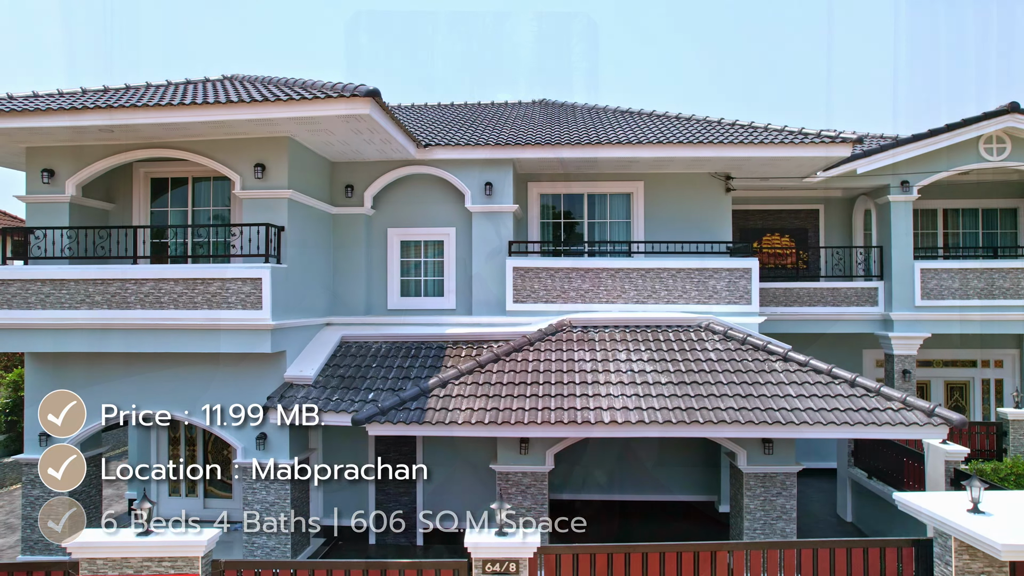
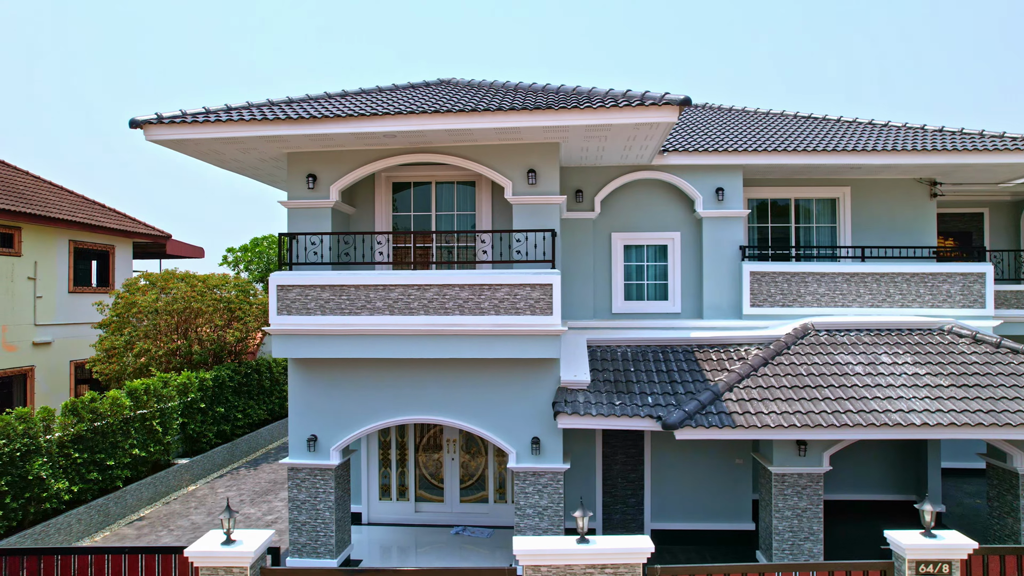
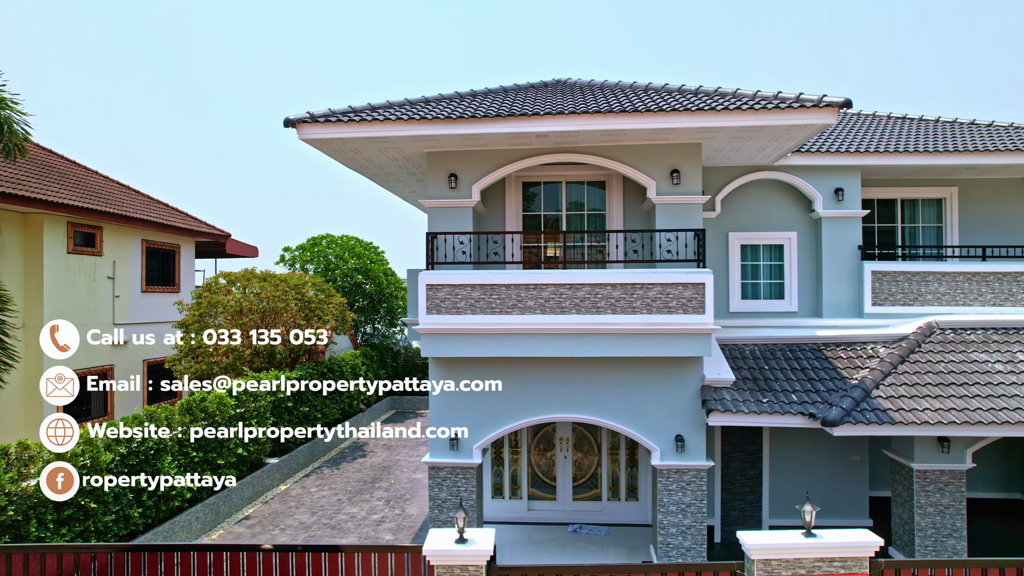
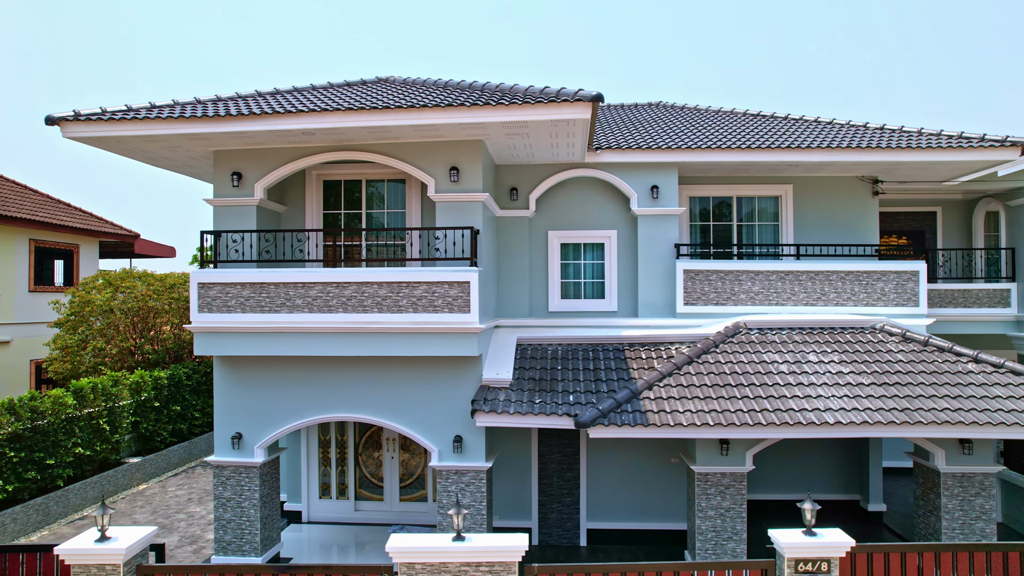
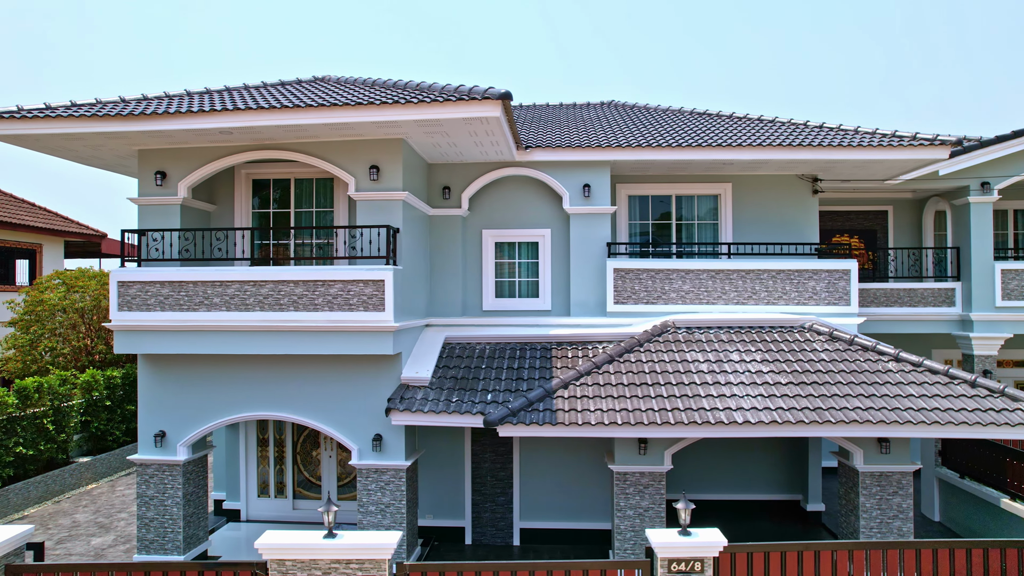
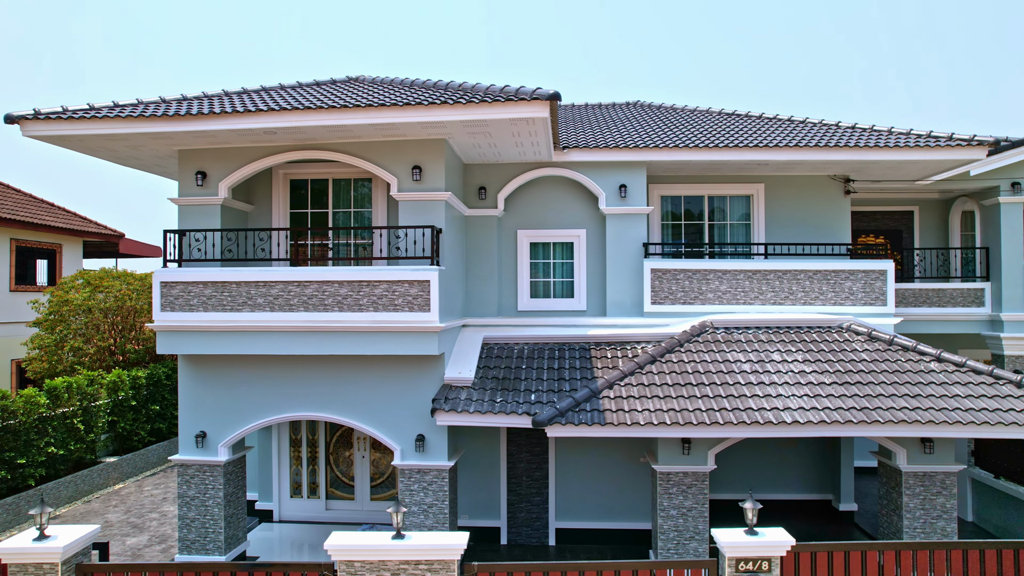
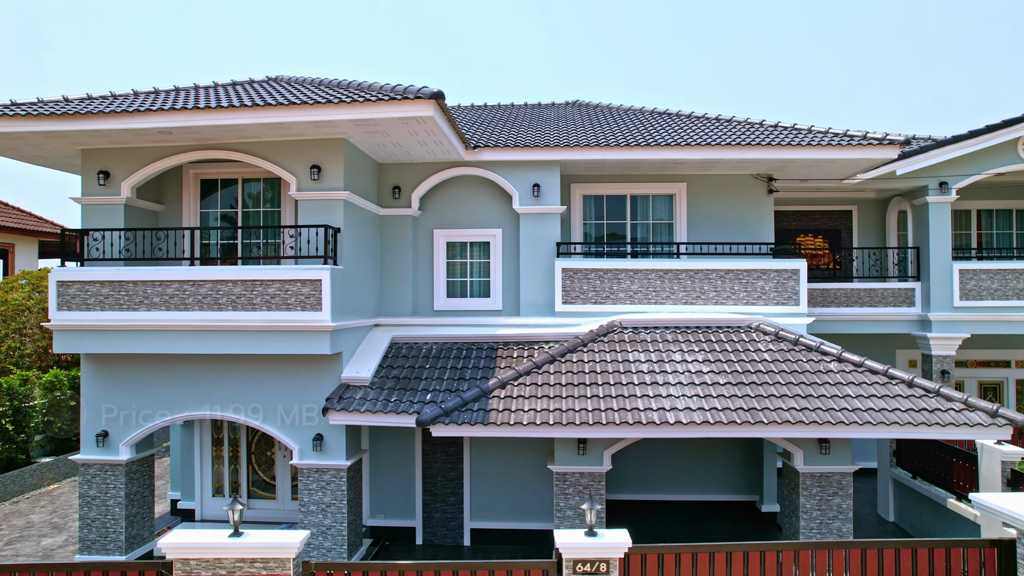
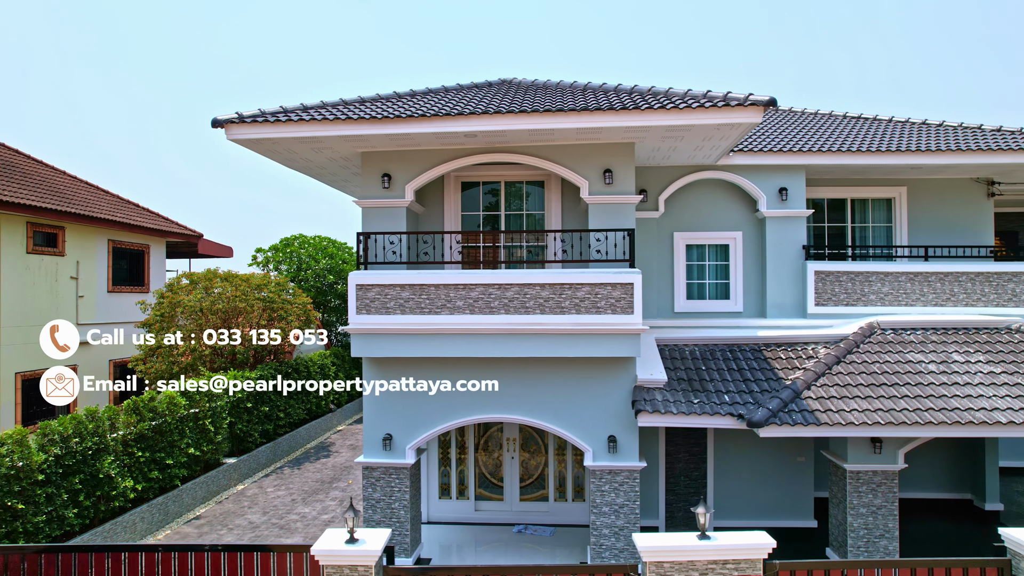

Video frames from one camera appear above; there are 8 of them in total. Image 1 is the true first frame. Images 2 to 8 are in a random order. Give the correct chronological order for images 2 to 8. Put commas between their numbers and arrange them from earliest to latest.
7, 5, 6, 4, 2, 8, 3
